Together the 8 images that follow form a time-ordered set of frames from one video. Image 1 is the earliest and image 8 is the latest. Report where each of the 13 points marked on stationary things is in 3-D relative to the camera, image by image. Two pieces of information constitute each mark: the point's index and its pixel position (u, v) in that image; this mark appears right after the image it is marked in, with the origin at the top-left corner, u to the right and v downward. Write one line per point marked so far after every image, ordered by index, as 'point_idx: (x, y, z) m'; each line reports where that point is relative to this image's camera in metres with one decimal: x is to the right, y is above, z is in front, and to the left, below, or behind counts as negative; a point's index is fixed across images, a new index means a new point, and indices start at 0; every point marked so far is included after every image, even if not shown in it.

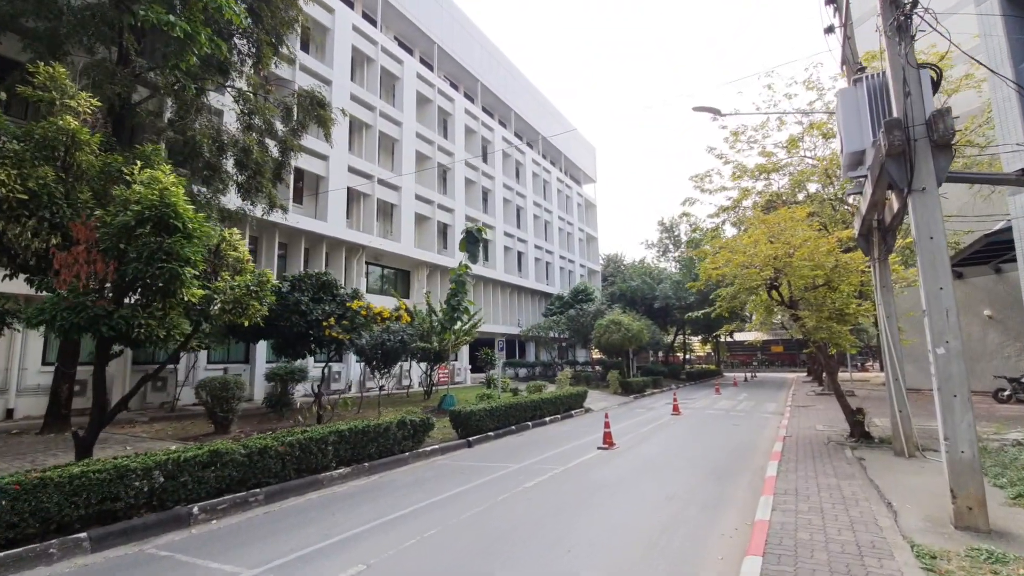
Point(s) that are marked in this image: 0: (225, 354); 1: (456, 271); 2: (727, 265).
0: (-9.8, -2.3, +17.9) m
1: (-1.7, +0.5, +15.7) m
2: (+4.1, +0.5, +10.1) m
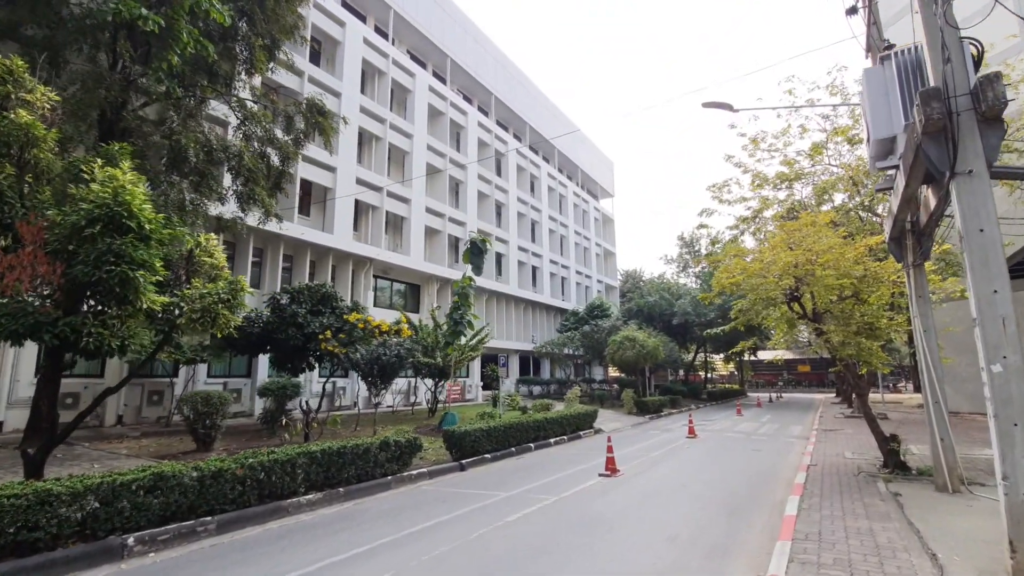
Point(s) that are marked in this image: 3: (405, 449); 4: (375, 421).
0: (-9.6, -2.7, +17.5) m
1: (-1.6, +0.1, +15.1) m
2: (+4.0, +0.3, +9.3) m
3: (-1.8, -2.7, +8.6) m
4: (-3.8, -3.7, +14.5) m
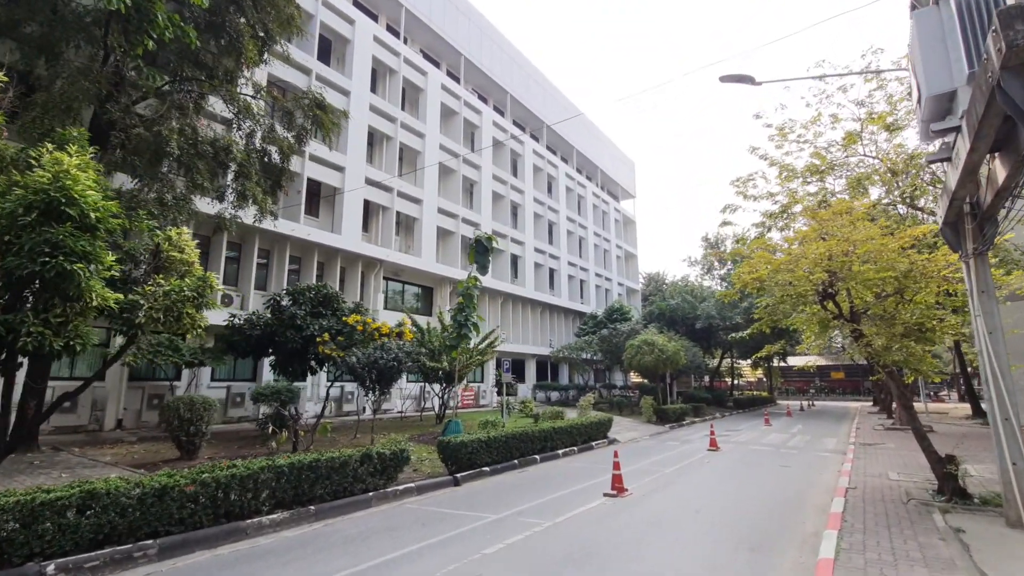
0: (-9.2, -2.7, +17.1) m
1: (-1.3, +0.1, +14.4) m
2: (+4.0, +0.4, +8.3) m
3: (-1.8, -2.6, +7.8) m
4: (-3.6, -3.7, +13.8) m
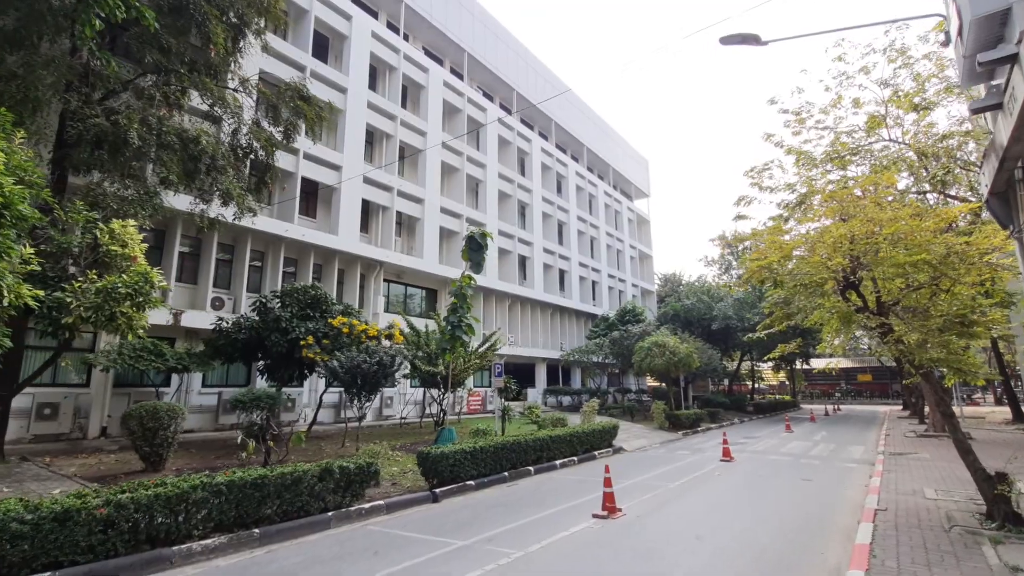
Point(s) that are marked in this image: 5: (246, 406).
0: (-9.2, -2.8, +16.5) m
1: (-1.4, +0.1, +13.6) m
2: (+3.7, +0.5, +7.3) m
3: (-2.1, -2.6, +7.0) m
4: (-3.7, -3.8, +13.1) m
5: (-6.4, -2.9, +12.6) m
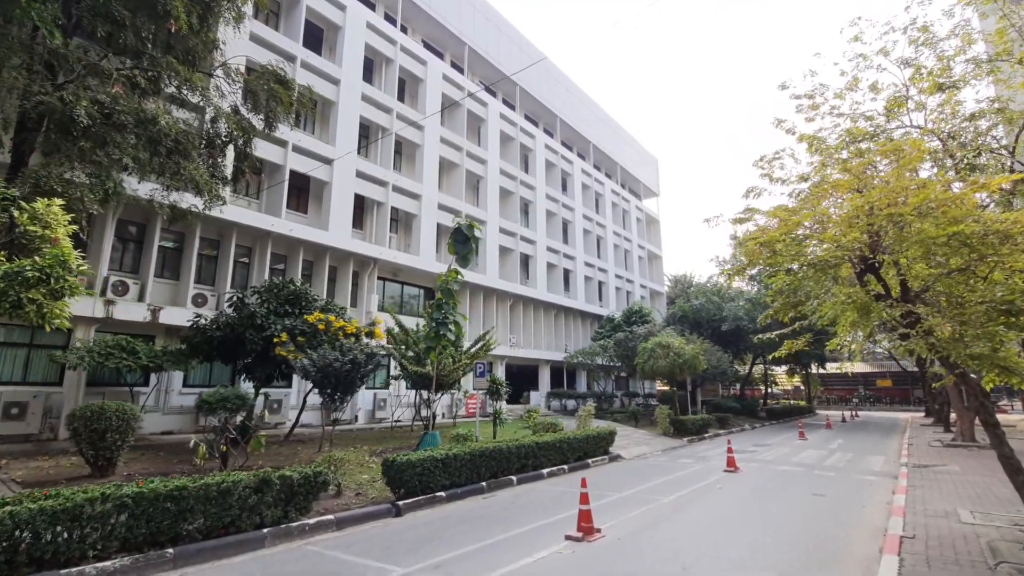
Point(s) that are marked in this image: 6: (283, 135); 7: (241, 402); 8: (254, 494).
0: (-9.3, -2.7, +15.9) m
1: (-1.7, +0.3, +12.8) m
2: (+3.3, +0.6, +6.4) m
3: (-2.5, -2.4, +6.2) m
4: (-3.9, -3.6, +12.3) m
5: (-6.7, -2.7, +11.9) m
6: (-7.6, +5.1, +17.4) m
7: (-5.6, -2.4, +10.7) m
8: (-2.9, -2.3, +5.8) m
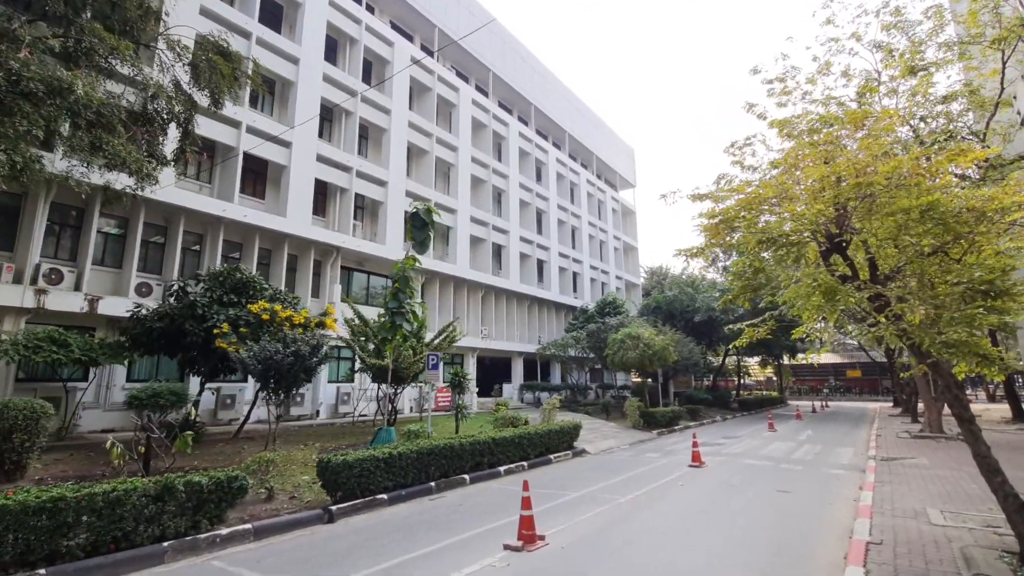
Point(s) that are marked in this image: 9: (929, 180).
0: (-10.4, -2.4, +15.0) m
1: (-2.6, +0.5, +12.1) m
2: (+2.6, +0.8, +5.9) m
3: (-3.2, -2.2, +5.6) m
4: (-4.8, -3.4, +11.6) m
5: (-7.5, -2.4, +11.1) m
6: (-8.7, +5.4, +16.5) m
7: (-6.4, -2.1, +10.0) m
8: (-3.5, -2.1, +5.1) m
9: (+4.0, +1.0, +5.0) m
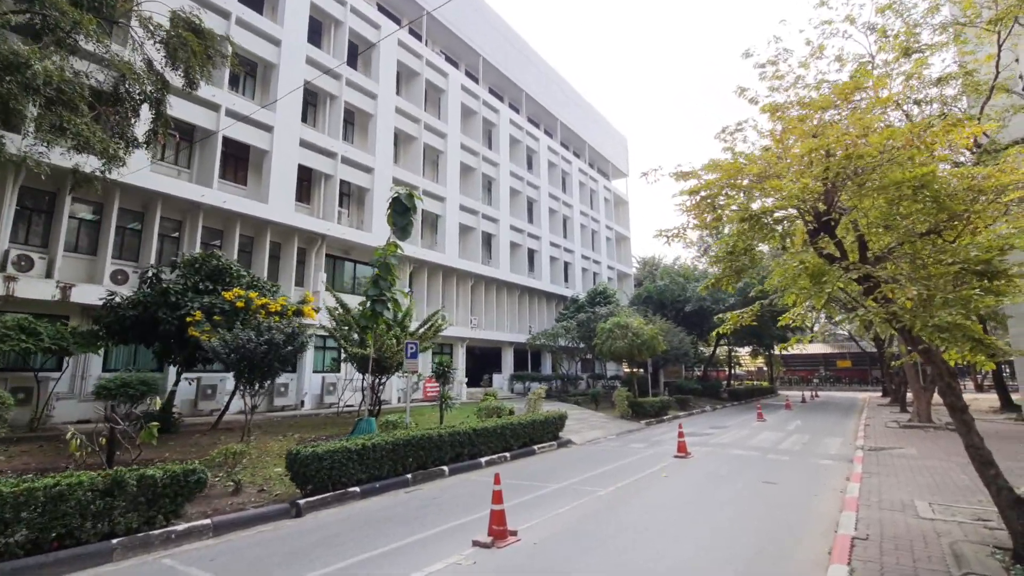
0: (-10.7, -2.0, +14.6) m
1: (-2.9, +0.8, +11.7) m
2: (+2.3, +1.0, +5.6) m
3: (-3.5, -2.0, +5.3) m
4: (-5.2, -3.1, +11.3) m
5: (-7.9, -2.2, +10.8) m
6: (-9.1, +5.8, +16.0) m
7: (-6.7, -1.8, +9.6) m
8: (-3.8, -1.9, +4.8) m
9: (+3.7, +1.2, +4.7) m
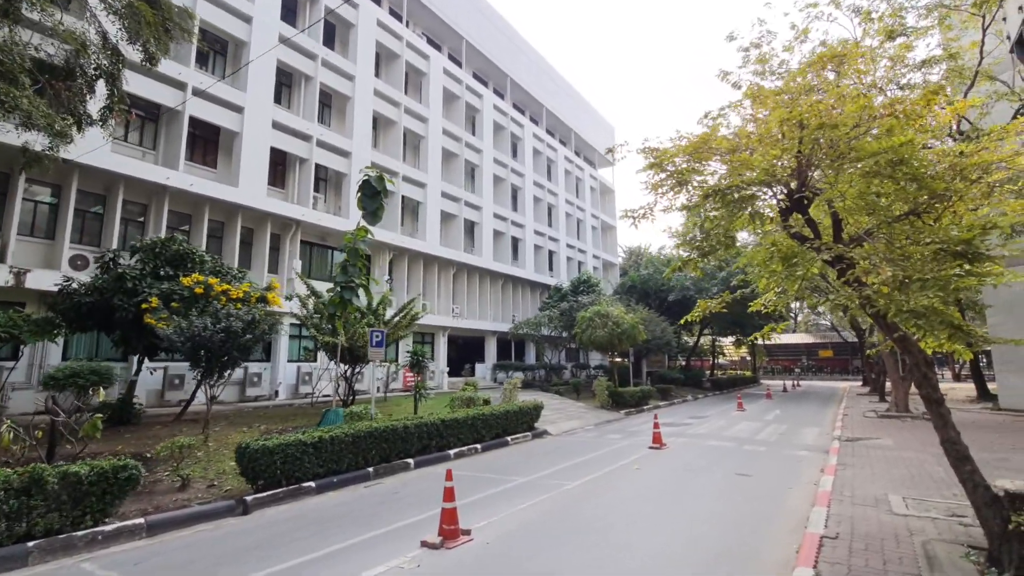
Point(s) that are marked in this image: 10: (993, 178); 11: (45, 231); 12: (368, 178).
0: (-11.4, -1.7, +14.0) m
1: (-3.5, +1.1, +11.3) m
2: (+1.9, +1.1, +5.3) m
3: (-3.9, -1.9, +4.9) m
4: (-5.7, -2.8, +10.9) m
5: (-8.4, -1.9, +10.3) m
6: (-9.7, +6.2, +15.3) m
7: (-7.2, -1.6, +9.2) m
8: (-4.2, -1.8, +4.4) m
9: (+3.3, +1.3, +4.4) m
10: (+4.4, +1.0, +4.7) m
11: (-12.3, +1.5, +13.8) m
12: (-3.0, +2.3, +10.9) m
